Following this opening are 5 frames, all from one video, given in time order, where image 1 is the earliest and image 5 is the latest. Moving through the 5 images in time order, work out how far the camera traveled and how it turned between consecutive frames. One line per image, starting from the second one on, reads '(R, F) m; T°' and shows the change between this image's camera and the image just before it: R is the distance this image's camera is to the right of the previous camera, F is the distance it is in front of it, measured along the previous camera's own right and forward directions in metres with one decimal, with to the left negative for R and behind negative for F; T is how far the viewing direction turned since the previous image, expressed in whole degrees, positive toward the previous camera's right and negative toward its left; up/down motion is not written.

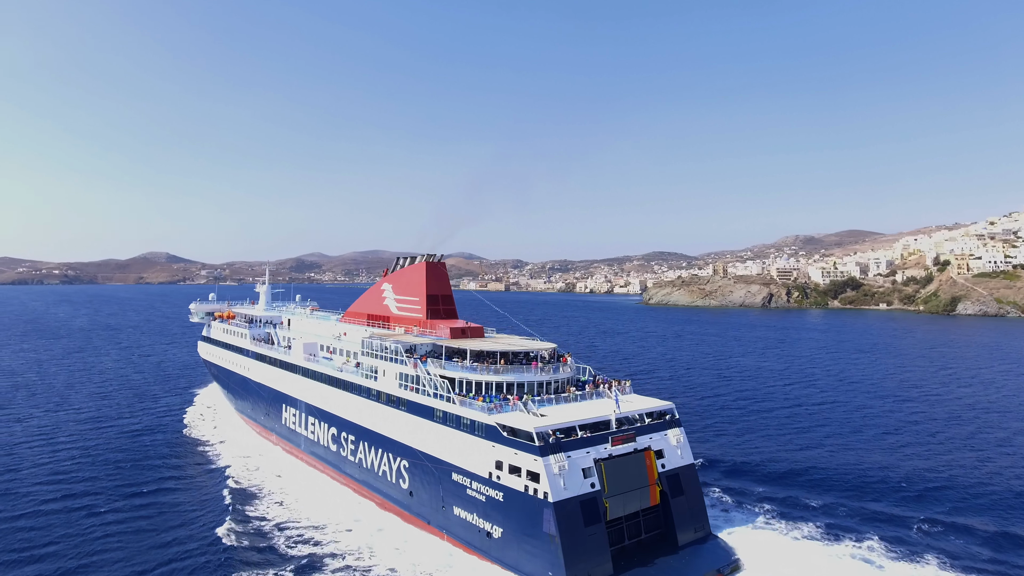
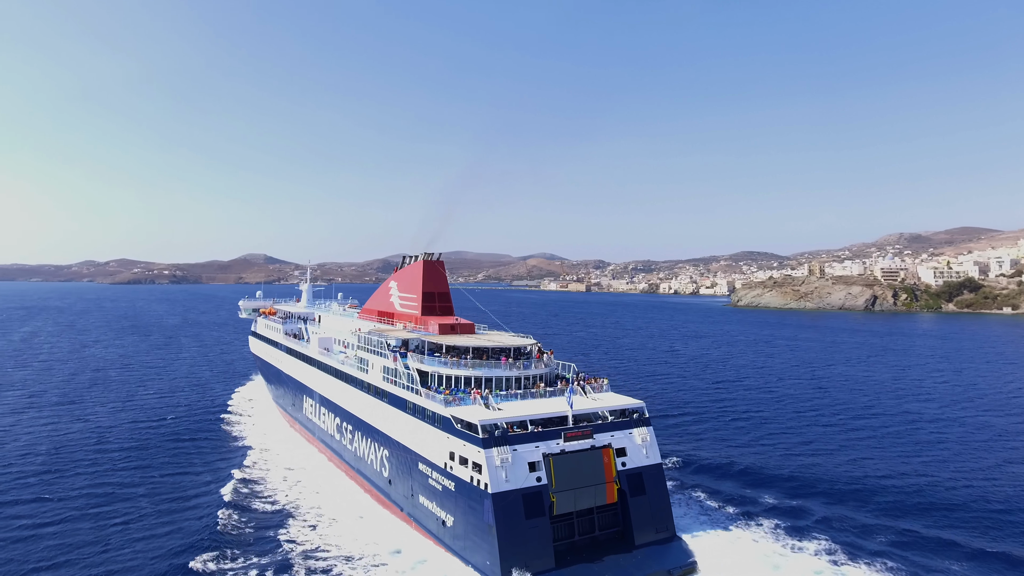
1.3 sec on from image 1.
(+3.4, -0.2) m; -7°
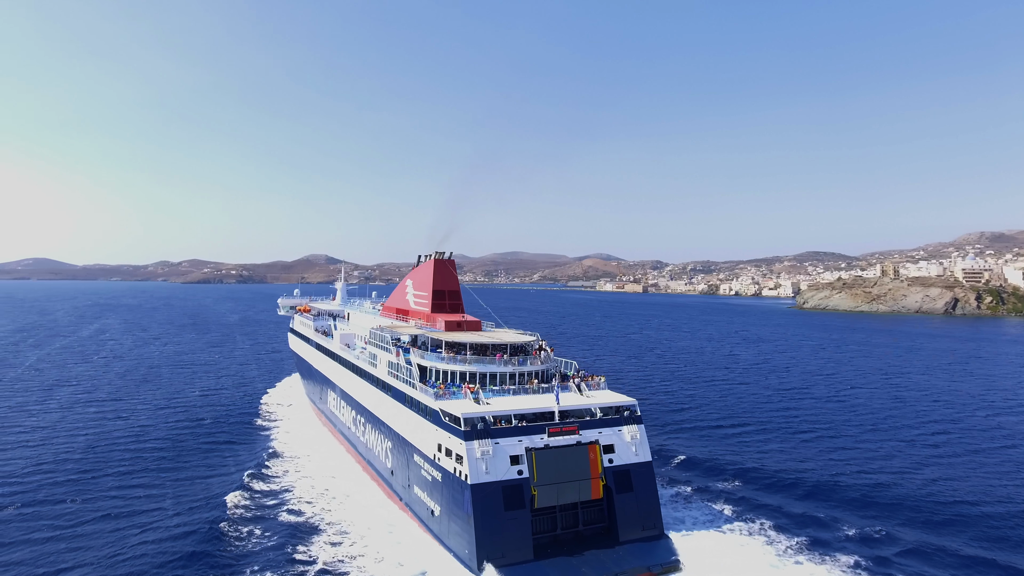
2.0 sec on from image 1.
(+1.9, -0.3) m; -5°
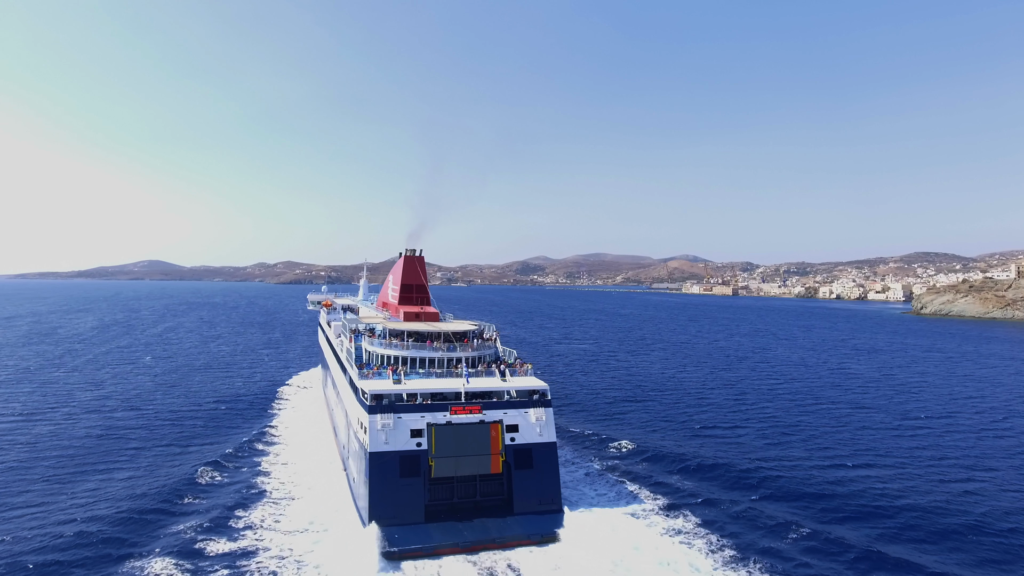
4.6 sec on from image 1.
(+5.3, -1.3) m; -8°
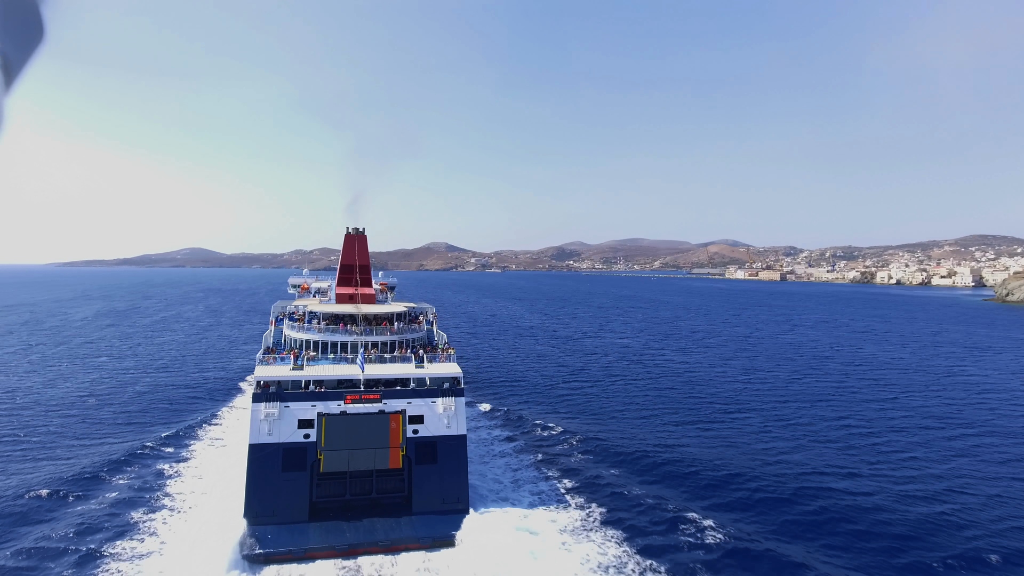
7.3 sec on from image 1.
(+3.8, +2.0) m; -3°
